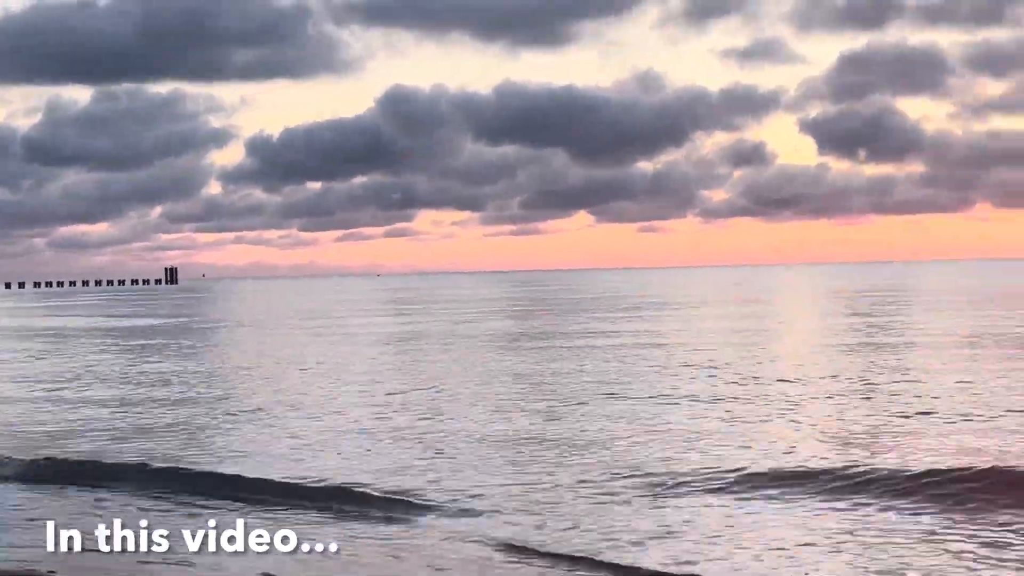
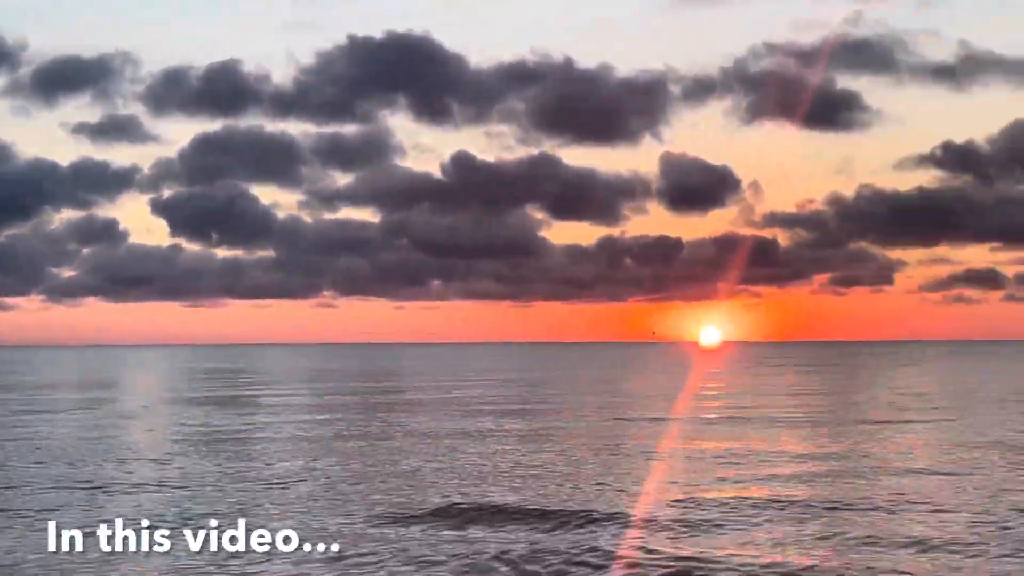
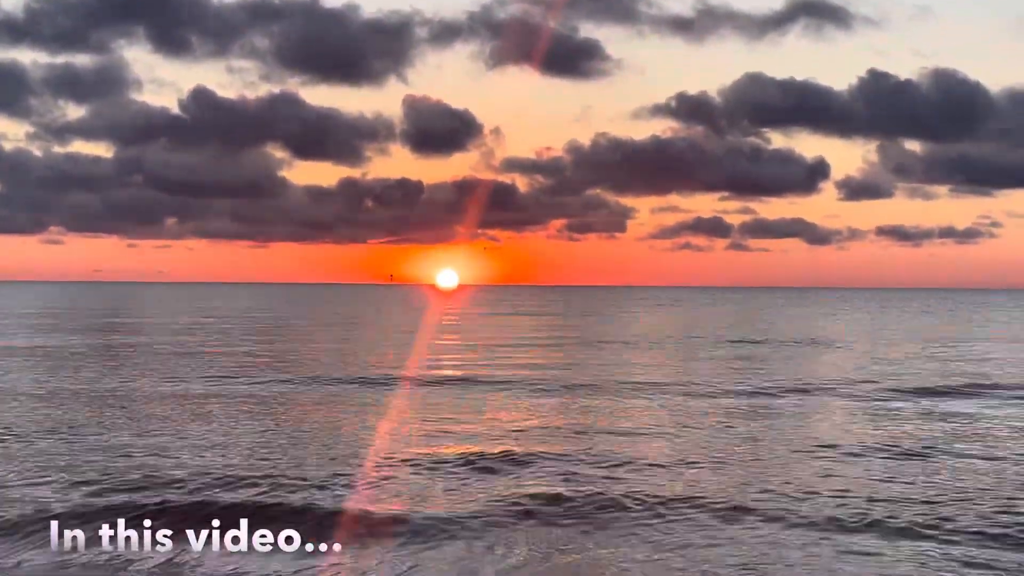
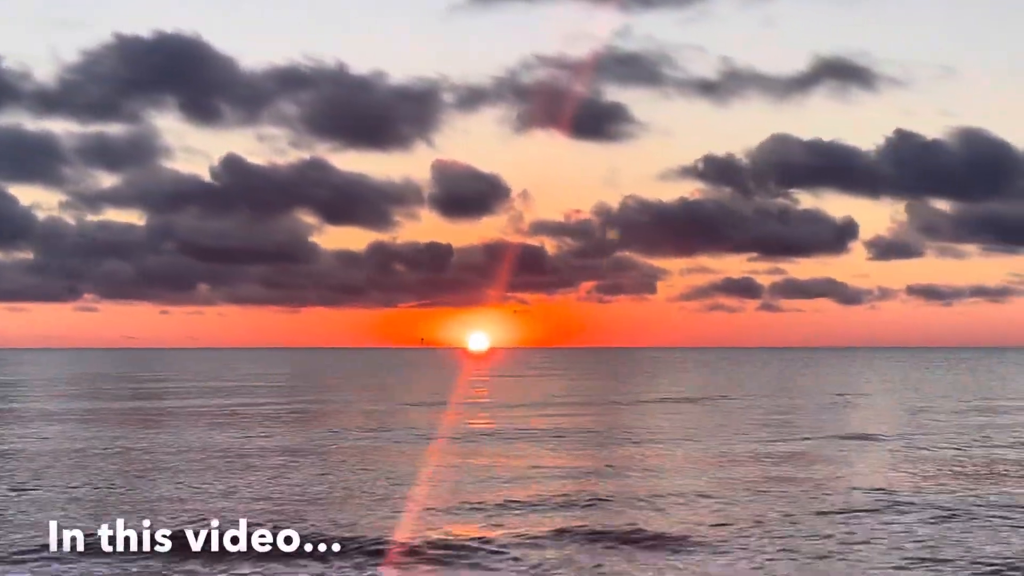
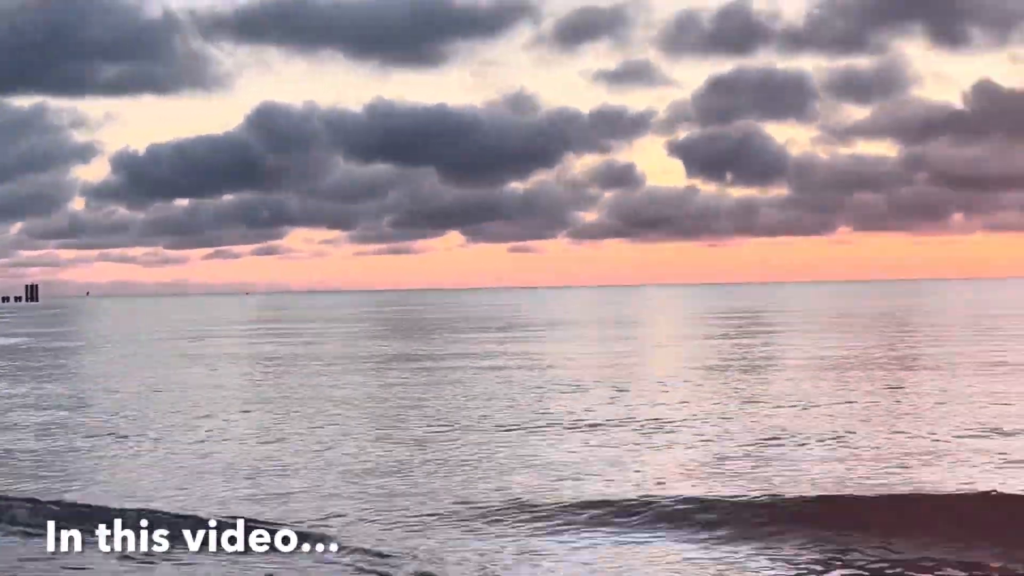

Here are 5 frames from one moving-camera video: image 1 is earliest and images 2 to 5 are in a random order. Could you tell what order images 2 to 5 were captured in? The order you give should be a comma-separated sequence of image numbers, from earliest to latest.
5, 2, 4, 3
